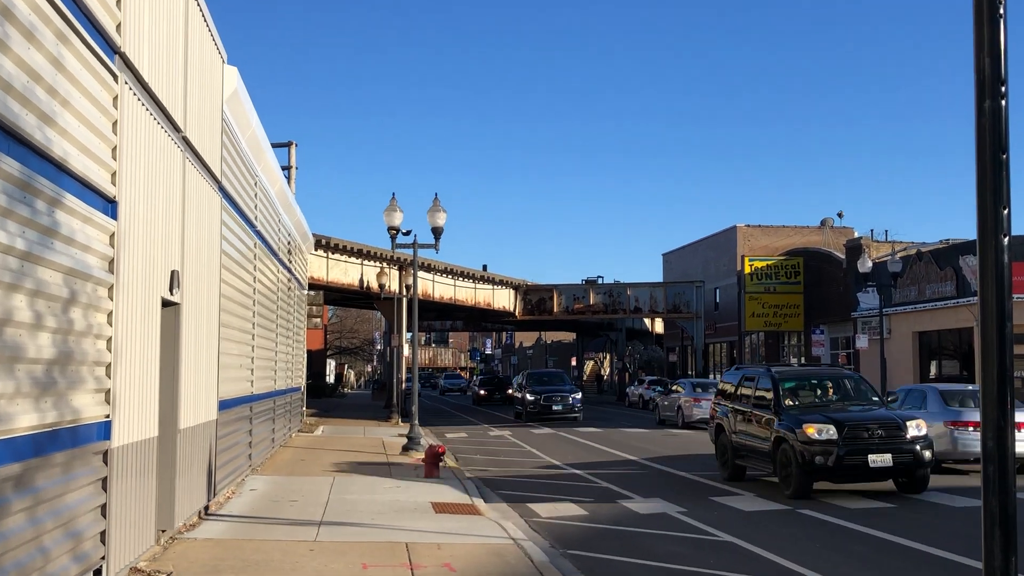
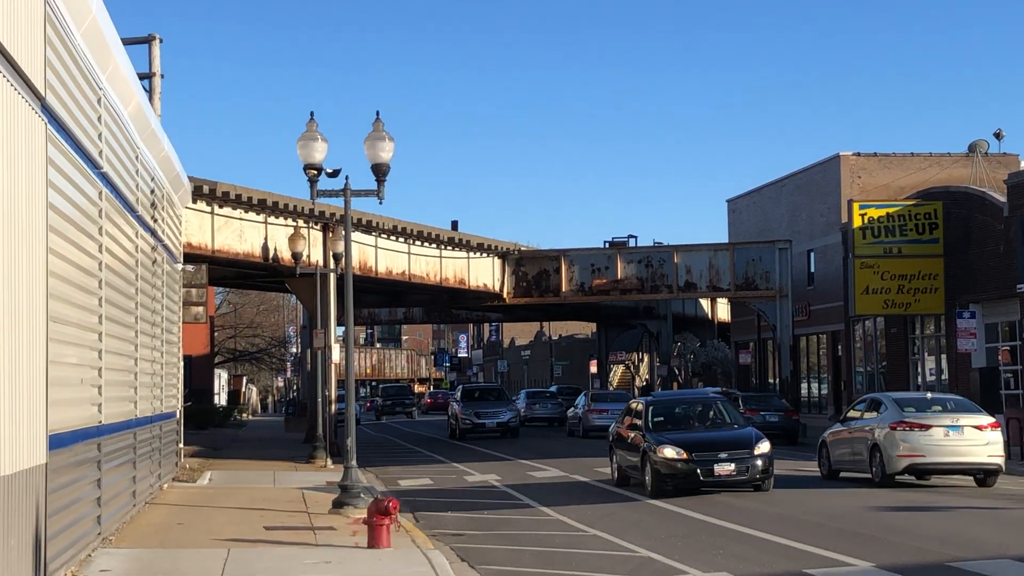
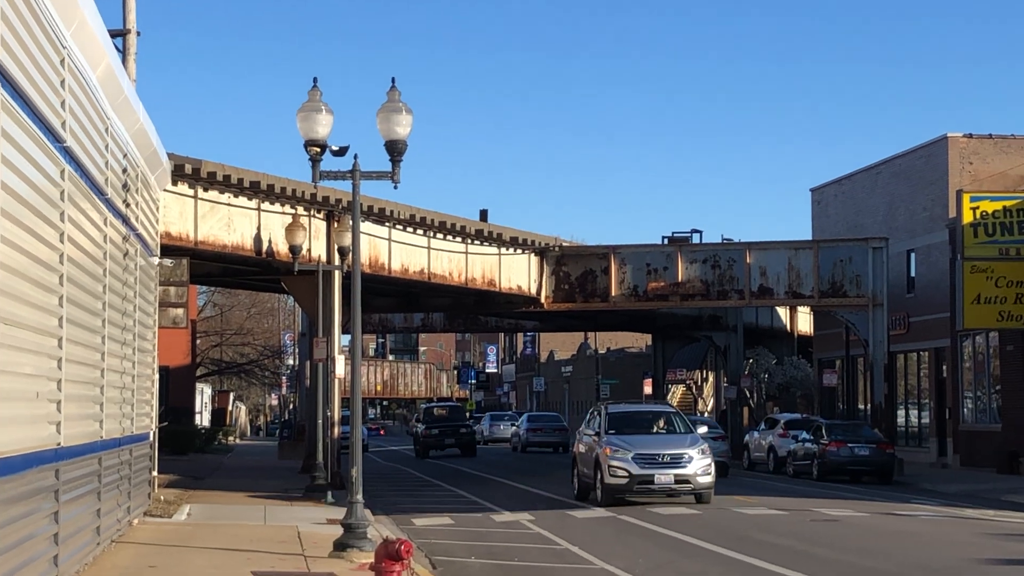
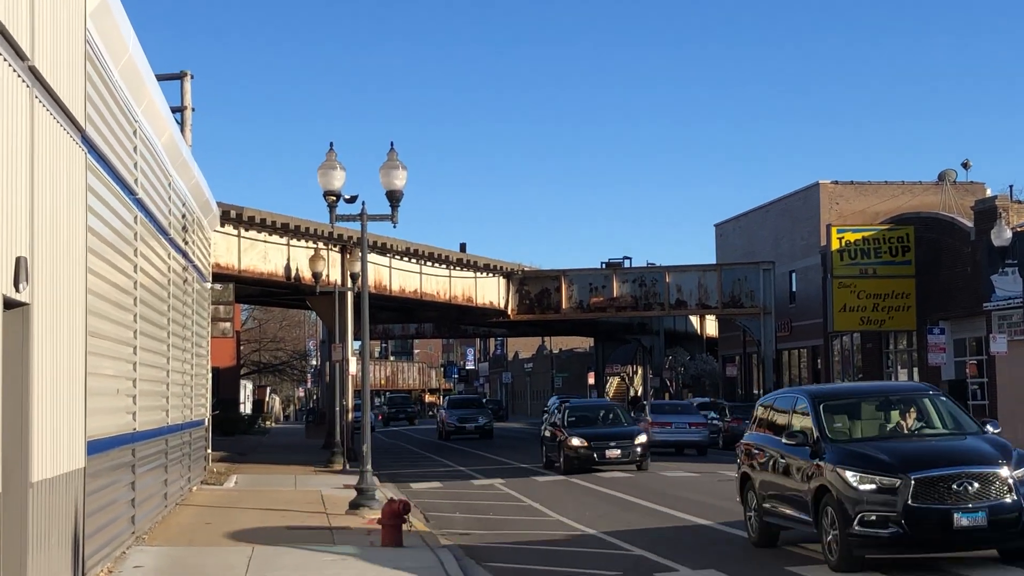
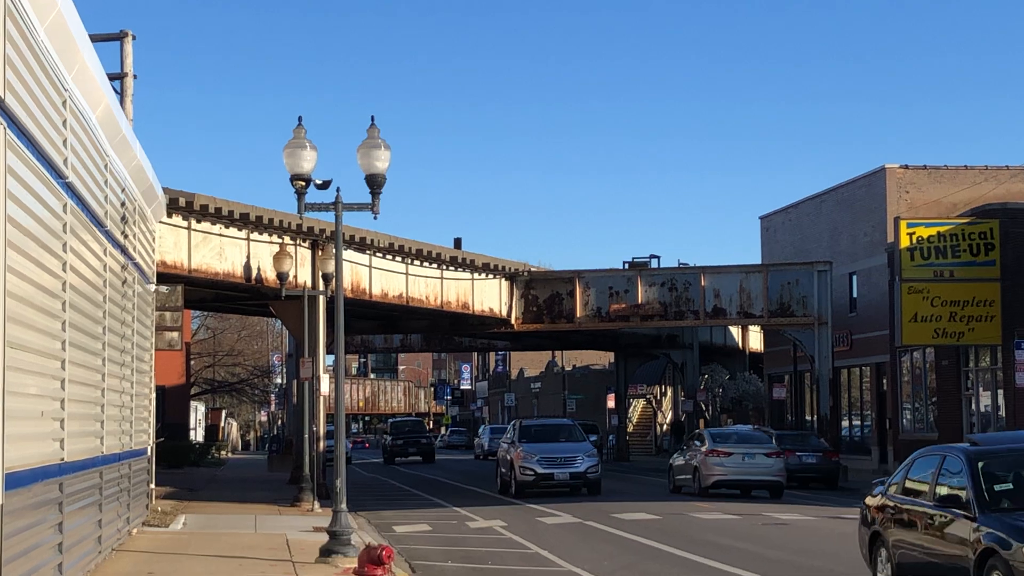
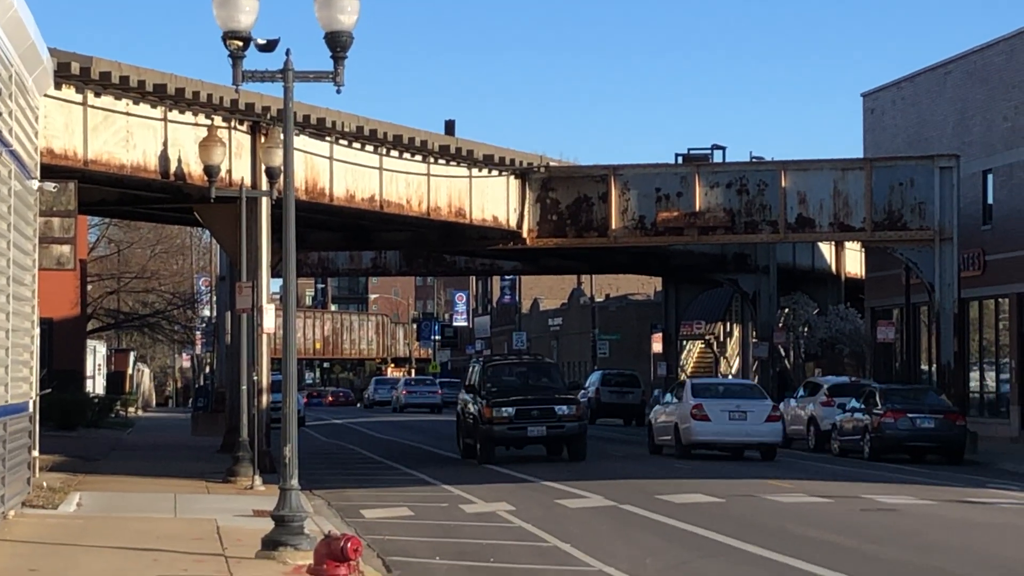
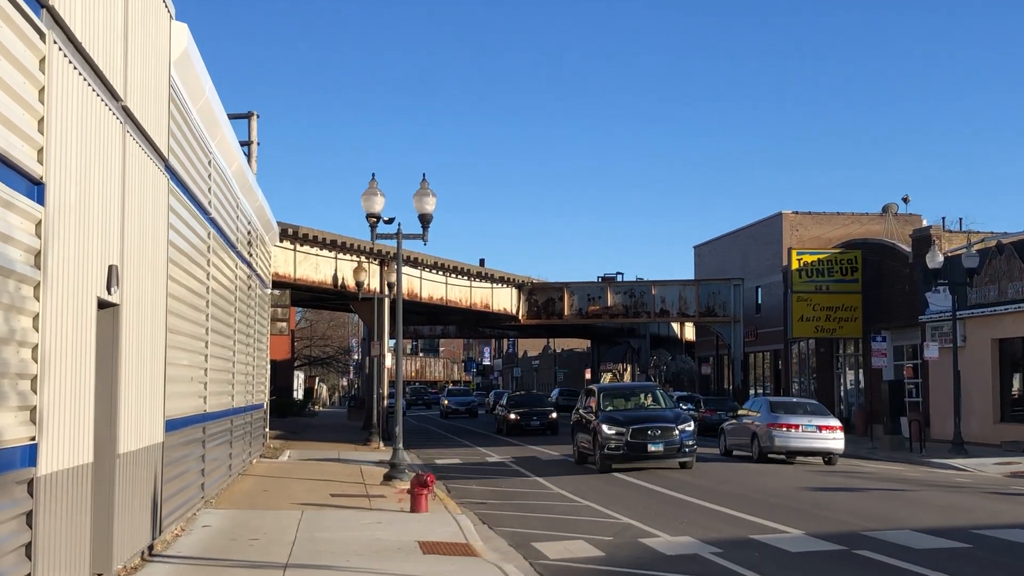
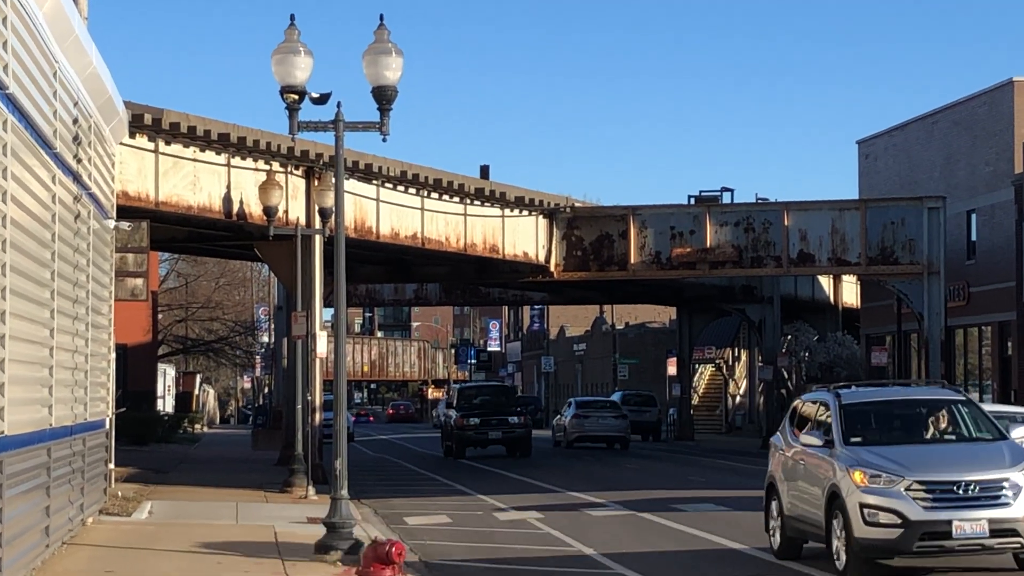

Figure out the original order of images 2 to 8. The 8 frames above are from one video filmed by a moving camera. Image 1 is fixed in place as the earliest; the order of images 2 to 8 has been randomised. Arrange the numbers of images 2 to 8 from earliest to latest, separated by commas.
7, 4, 2, 5, 3, 8, 6
